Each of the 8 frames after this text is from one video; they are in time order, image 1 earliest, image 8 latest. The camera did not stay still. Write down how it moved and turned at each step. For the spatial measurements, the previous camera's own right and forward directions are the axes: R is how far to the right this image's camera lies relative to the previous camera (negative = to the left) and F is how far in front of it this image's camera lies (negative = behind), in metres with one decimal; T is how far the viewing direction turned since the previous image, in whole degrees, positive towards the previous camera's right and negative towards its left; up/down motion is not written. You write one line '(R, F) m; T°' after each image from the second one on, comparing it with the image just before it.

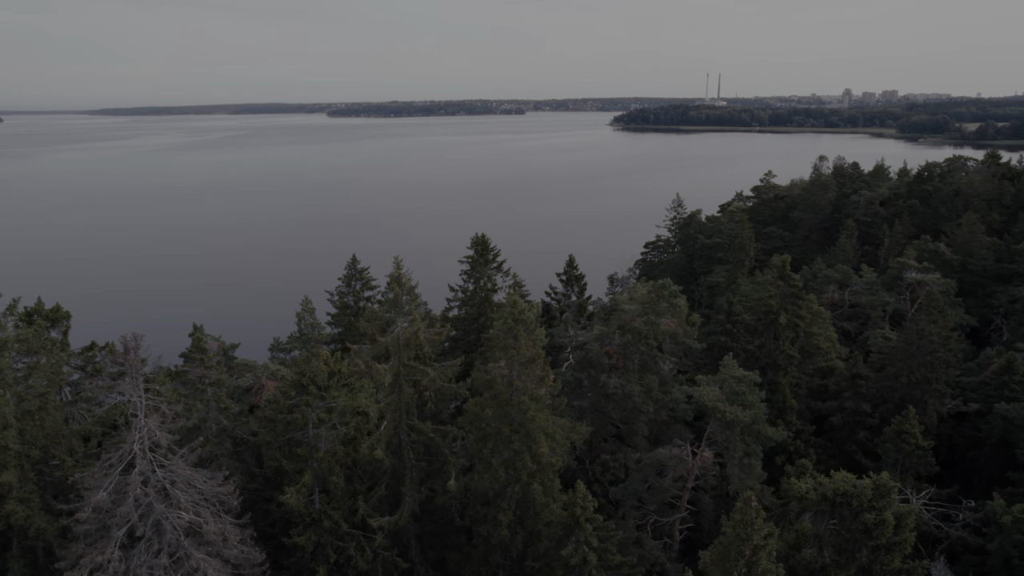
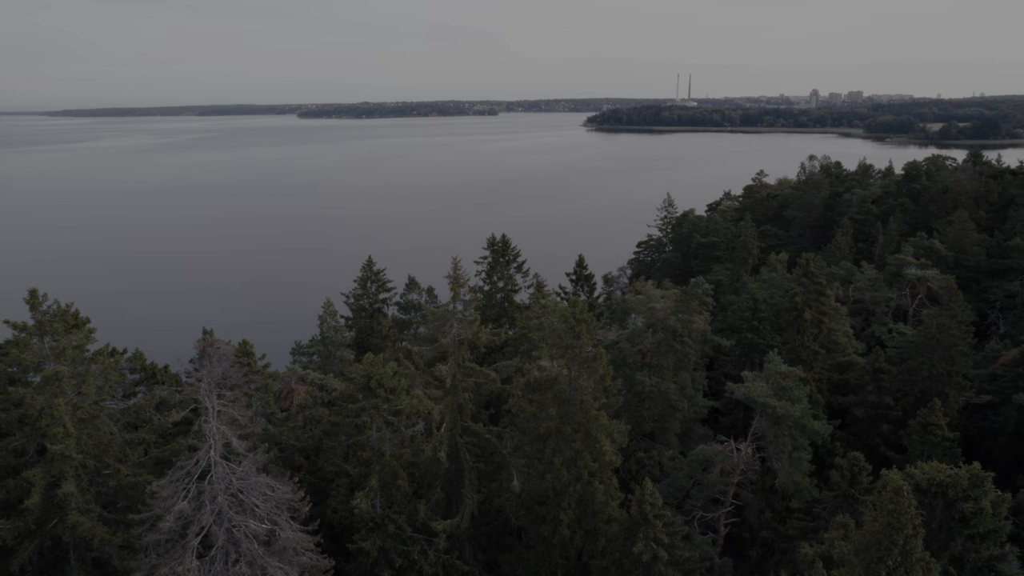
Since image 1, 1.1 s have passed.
(-2.2, +0.1) m; +2°
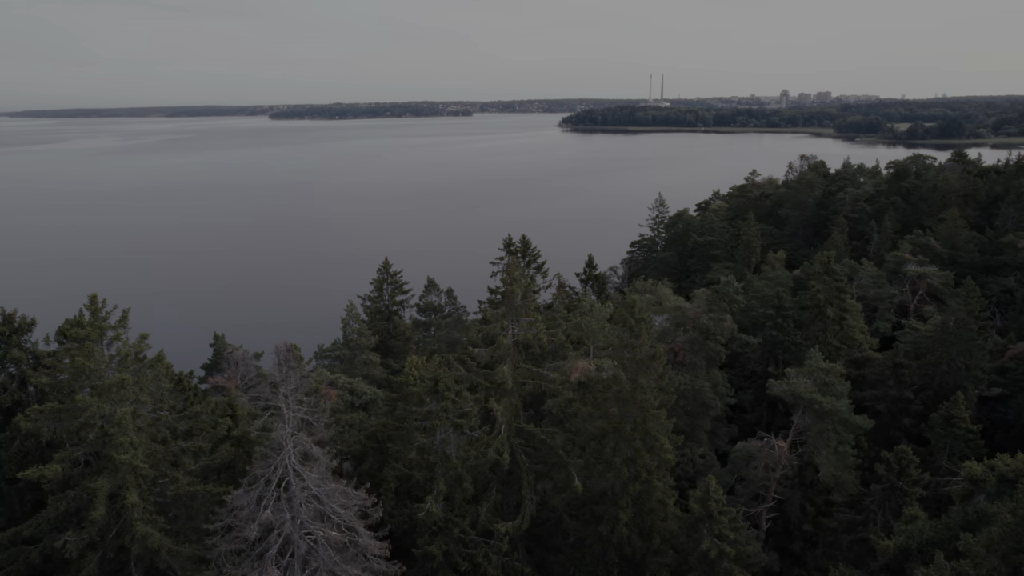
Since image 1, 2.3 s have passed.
(-2.1, 0.0) m; +2°
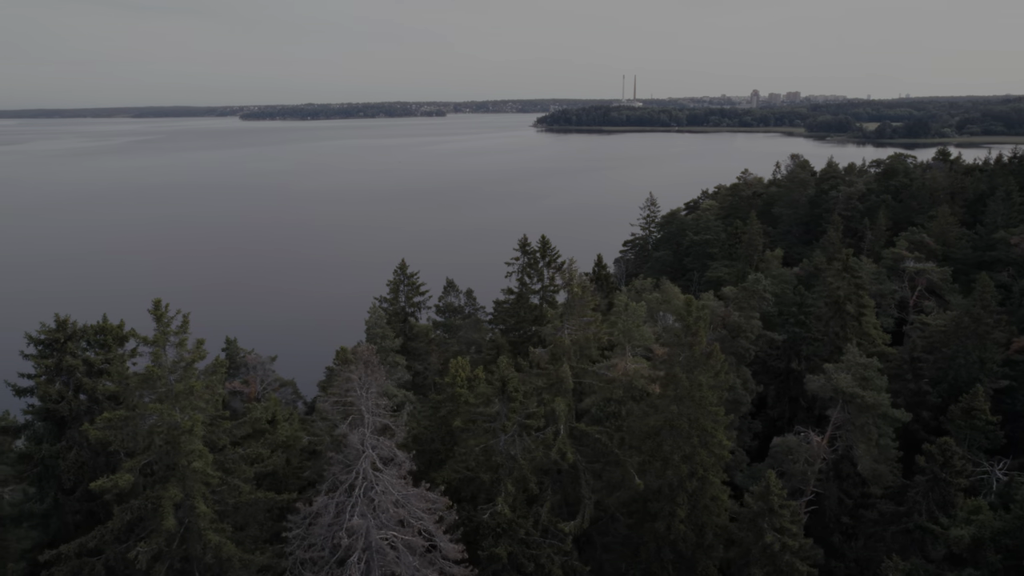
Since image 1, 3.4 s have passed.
(-2.1, 0.0) m; +2°
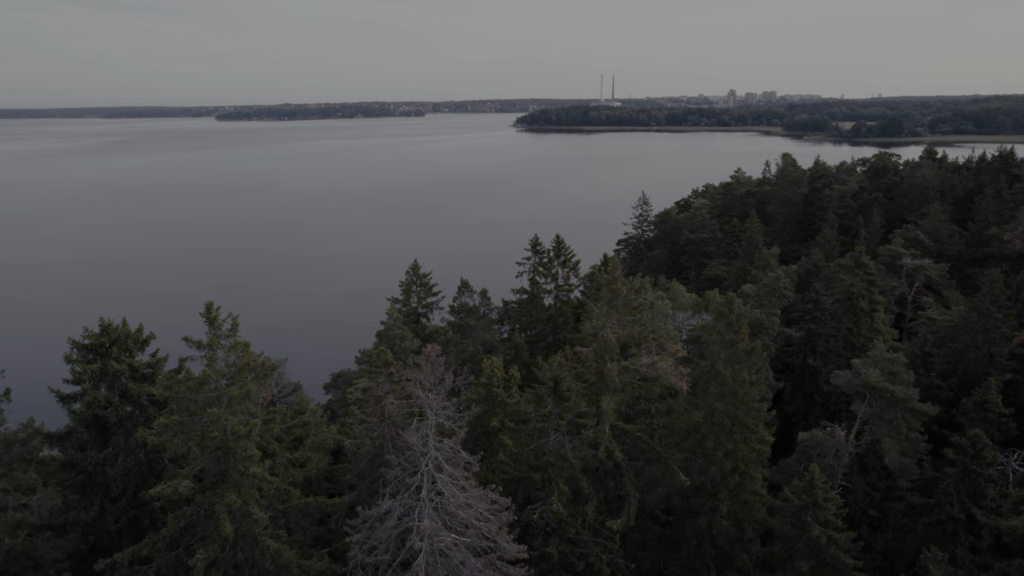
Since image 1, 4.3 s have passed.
(-1.6, 0.0) m; +2°
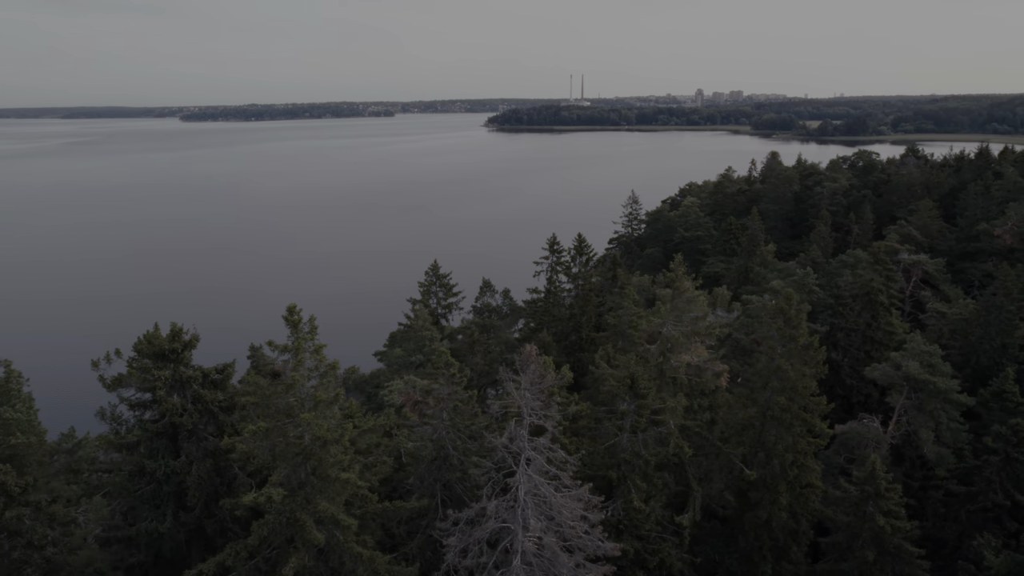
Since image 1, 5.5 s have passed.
(-2.4, +0.1) m; +2°
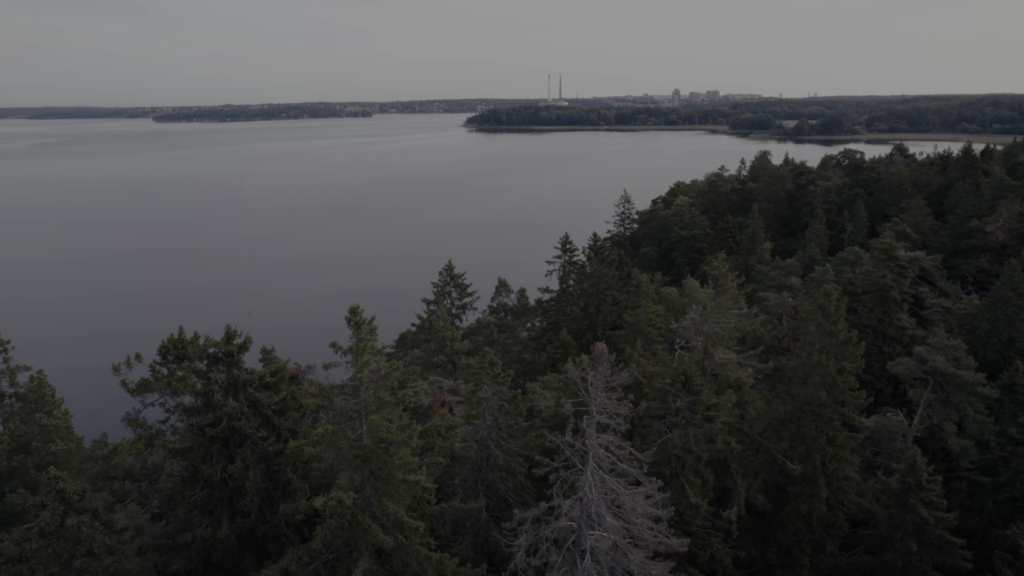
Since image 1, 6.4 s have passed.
(-1.7, 0.0) m; +2°
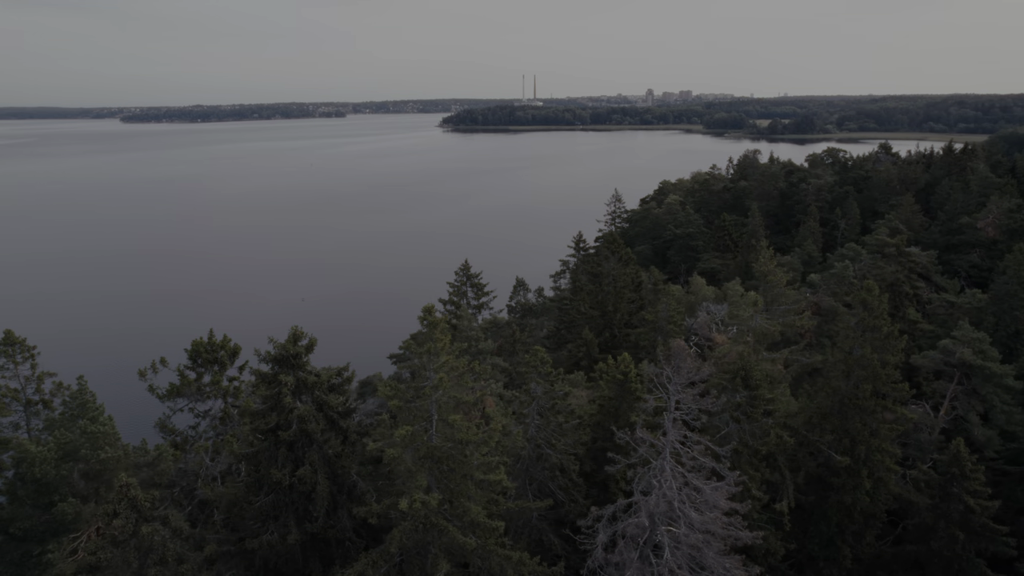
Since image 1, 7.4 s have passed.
(-2.0, 0.0) m; +2°
